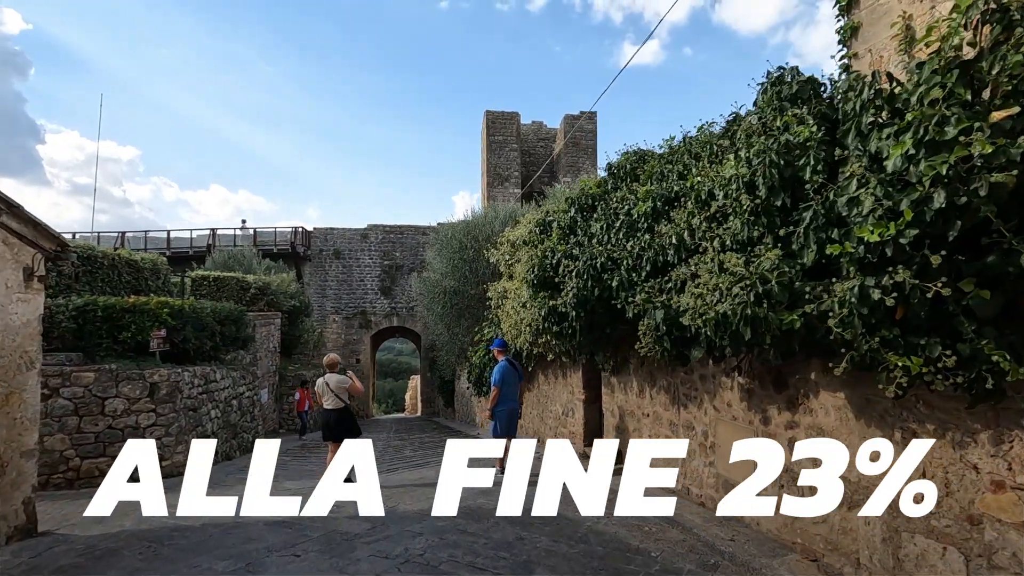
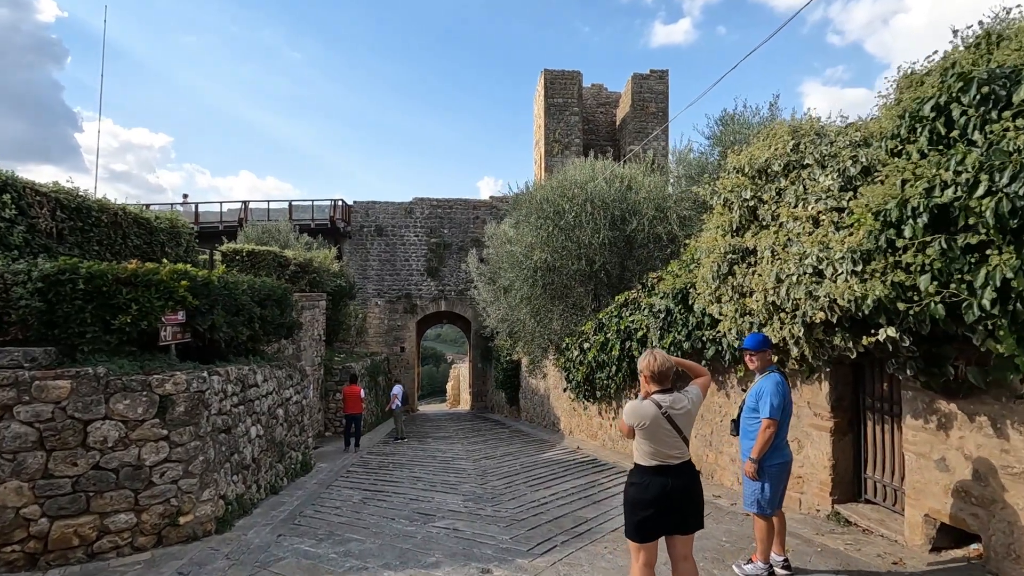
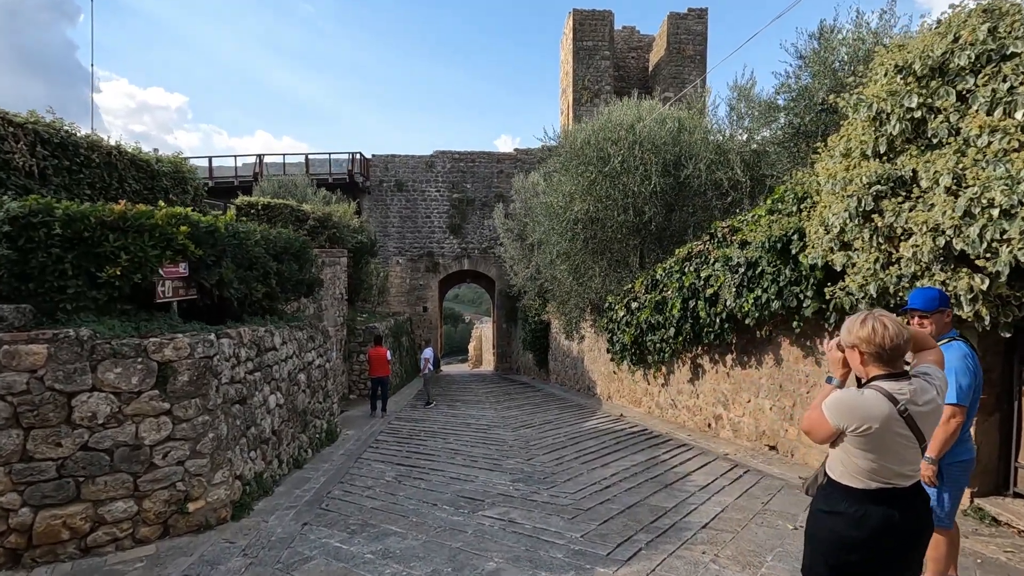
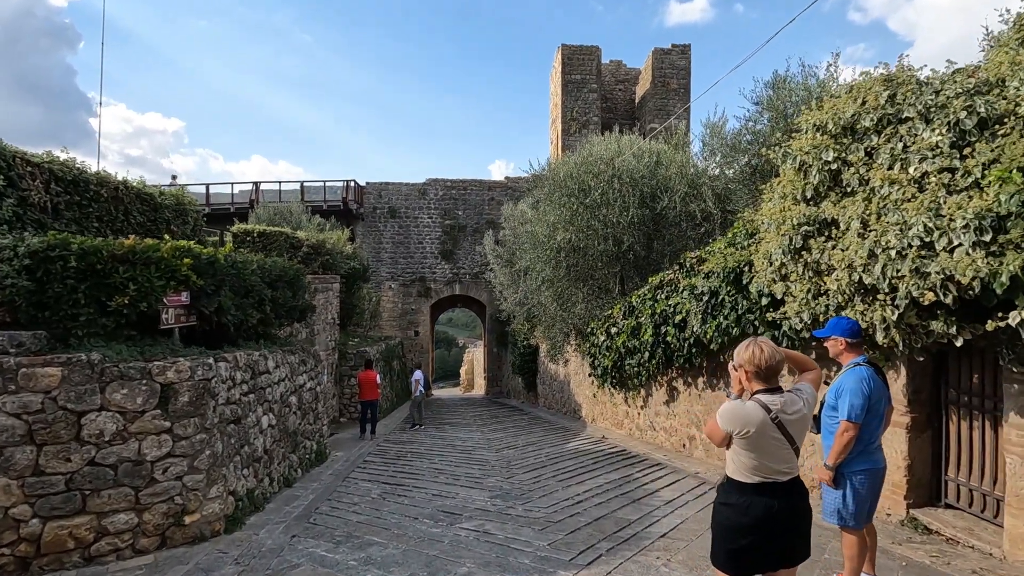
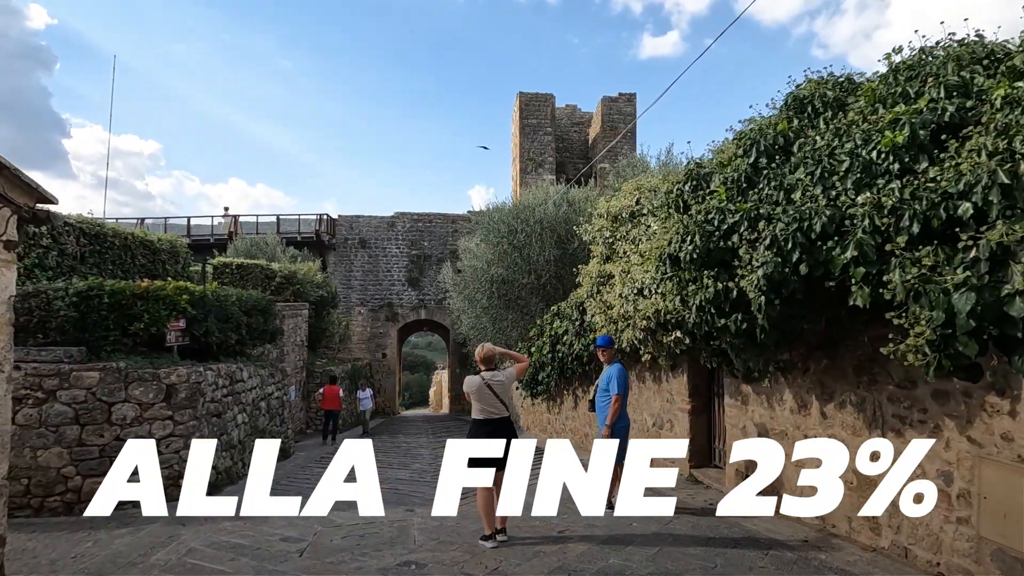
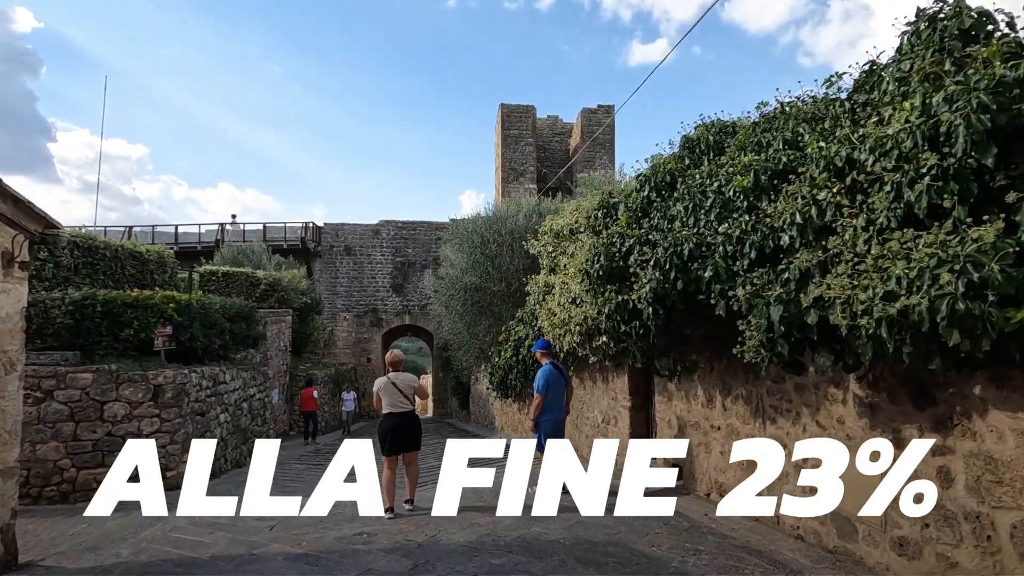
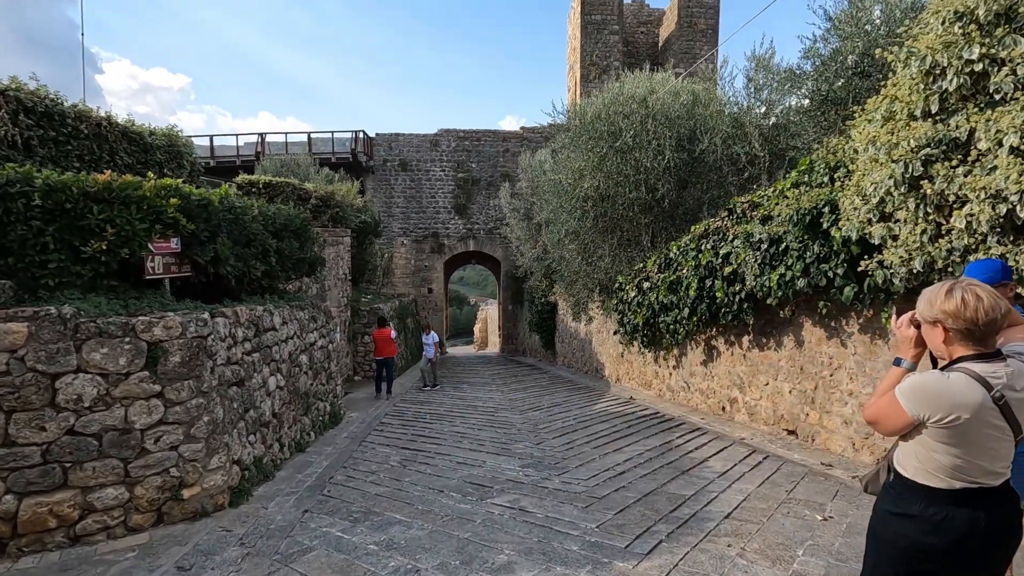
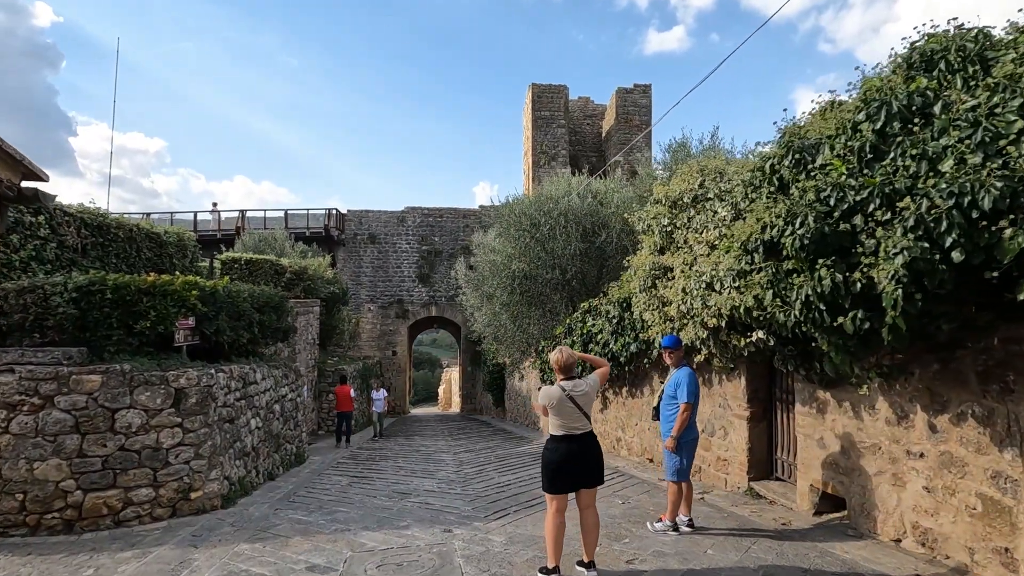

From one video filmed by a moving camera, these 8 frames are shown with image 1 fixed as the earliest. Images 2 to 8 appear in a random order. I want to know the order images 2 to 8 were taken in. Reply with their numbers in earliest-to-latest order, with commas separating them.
6, 5, 8, 2, 4, 3, 7
